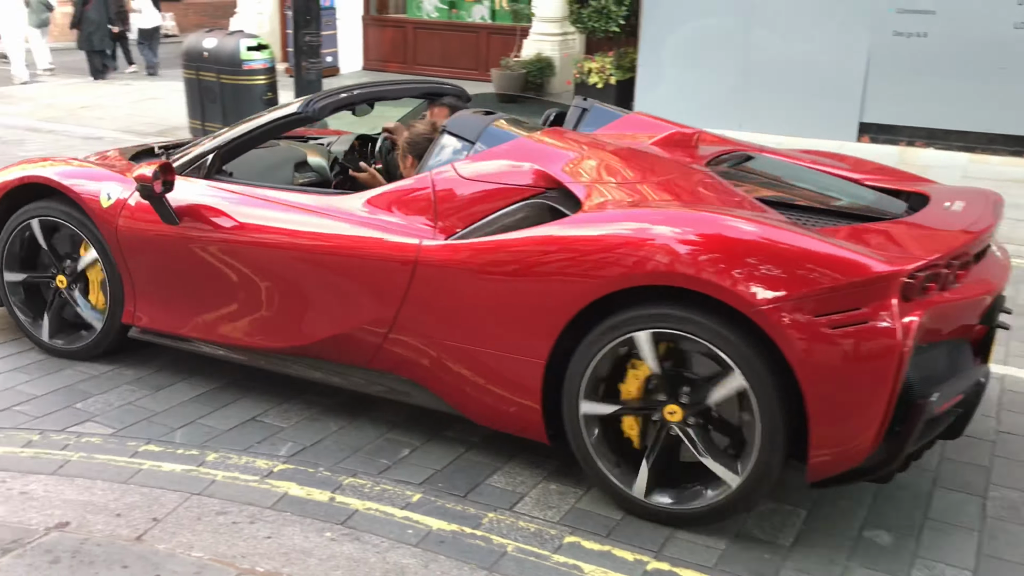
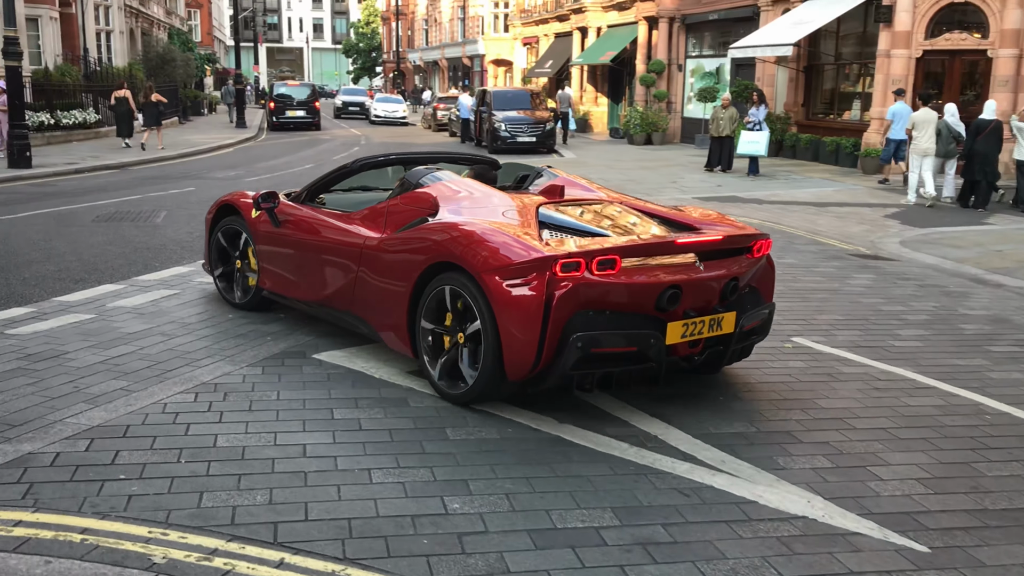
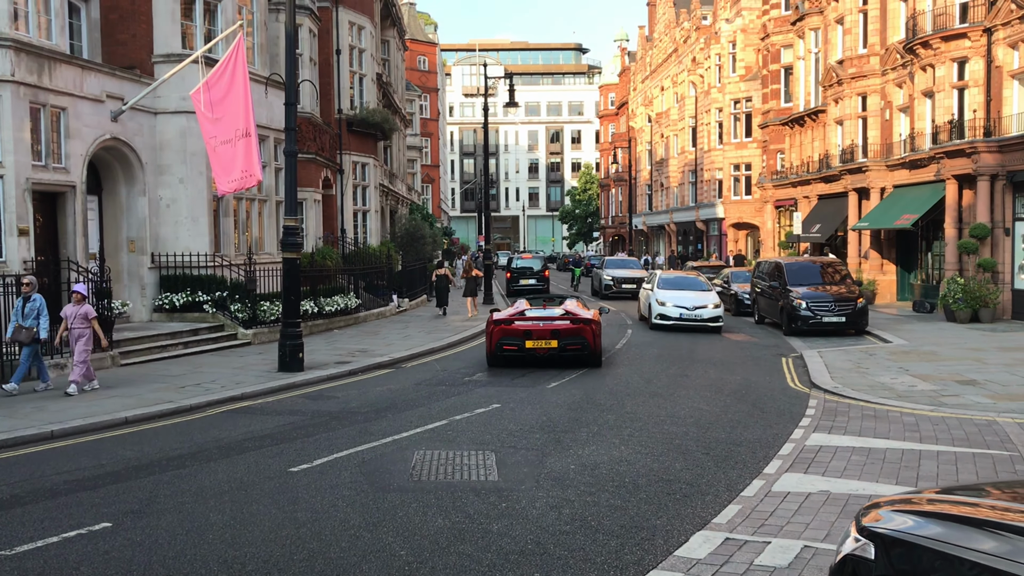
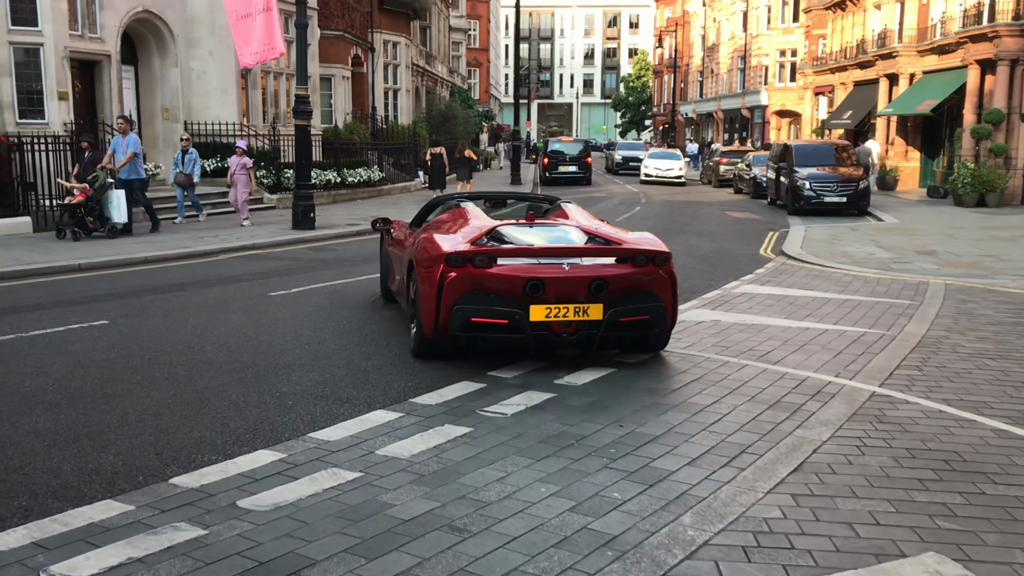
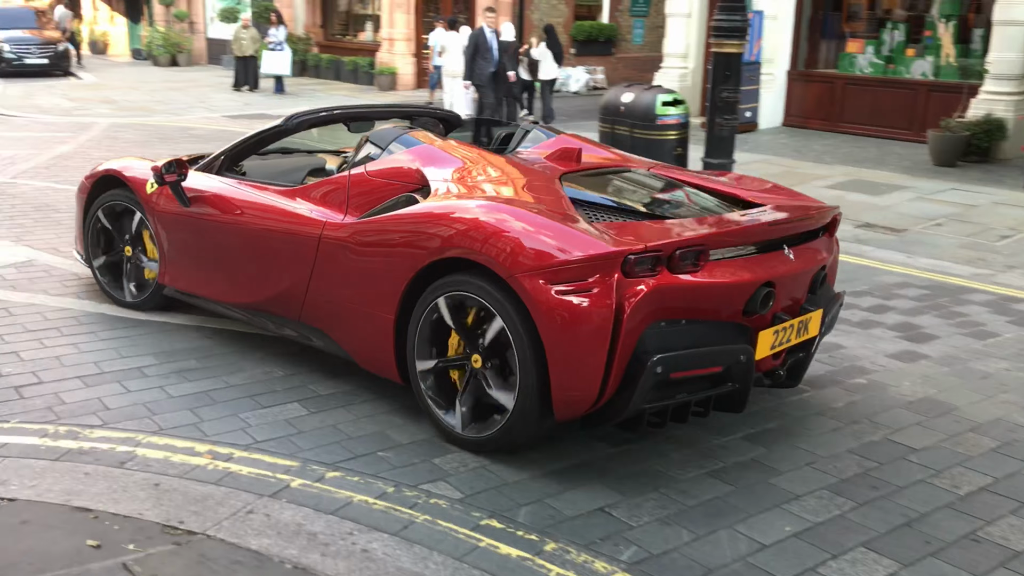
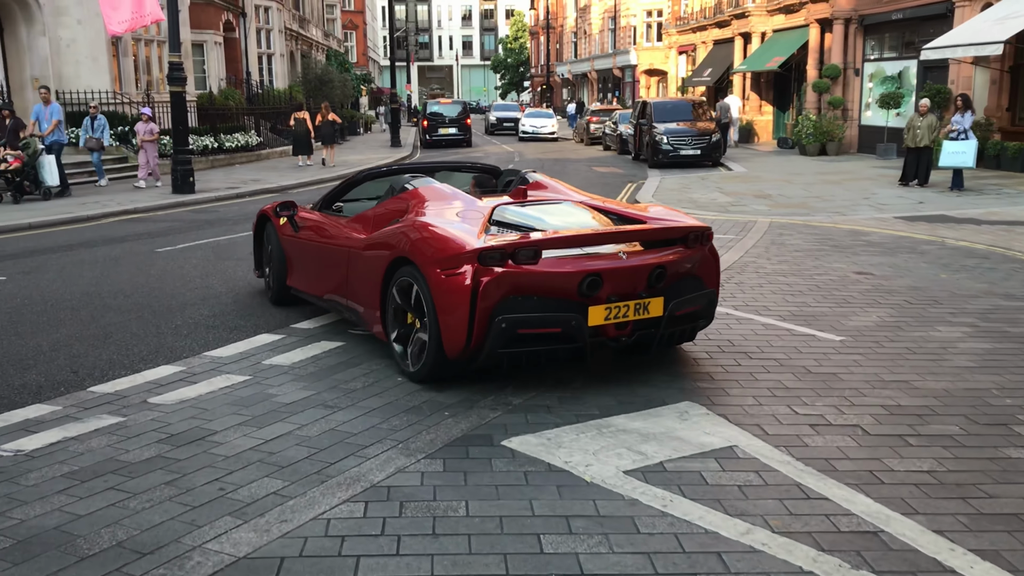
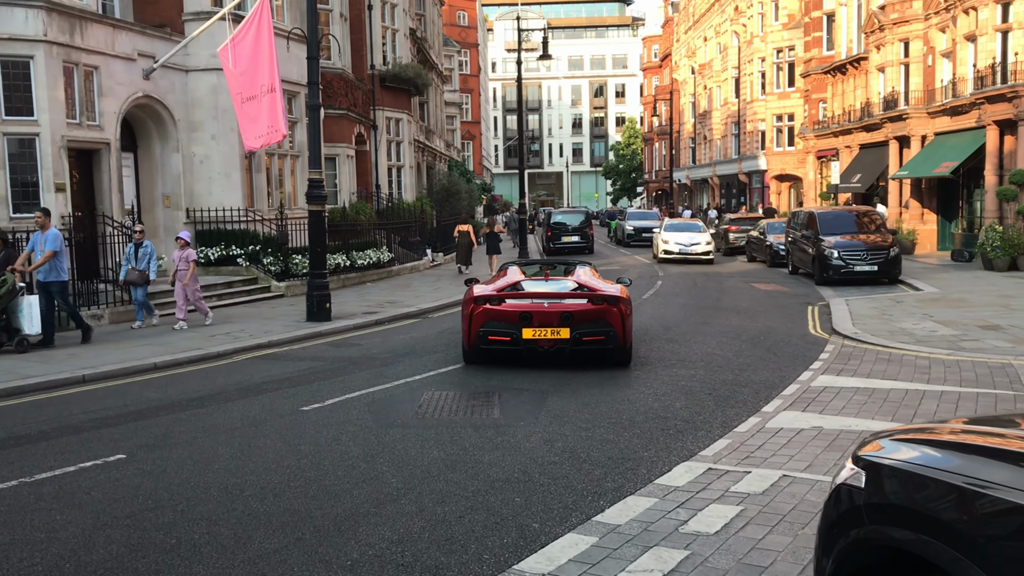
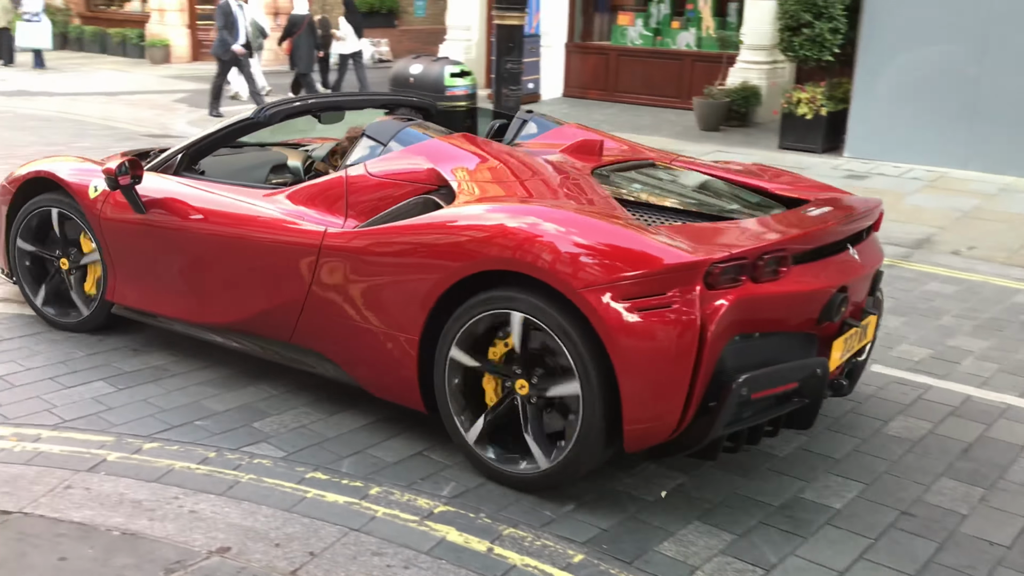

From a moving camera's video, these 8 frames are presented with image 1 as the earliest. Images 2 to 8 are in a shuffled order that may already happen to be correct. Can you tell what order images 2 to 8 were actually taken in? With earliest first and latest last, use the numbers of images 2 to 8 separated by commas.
8, 5, 2, 6, 4, 7, 3
